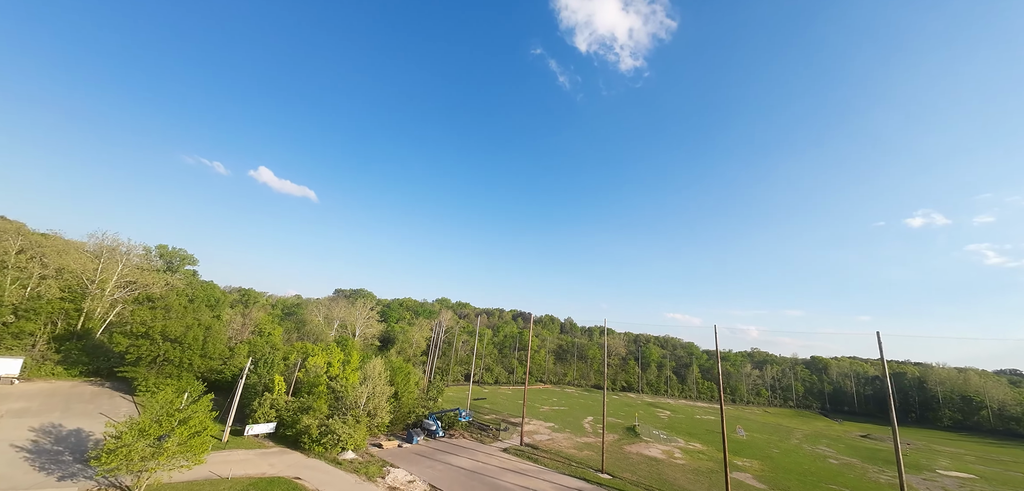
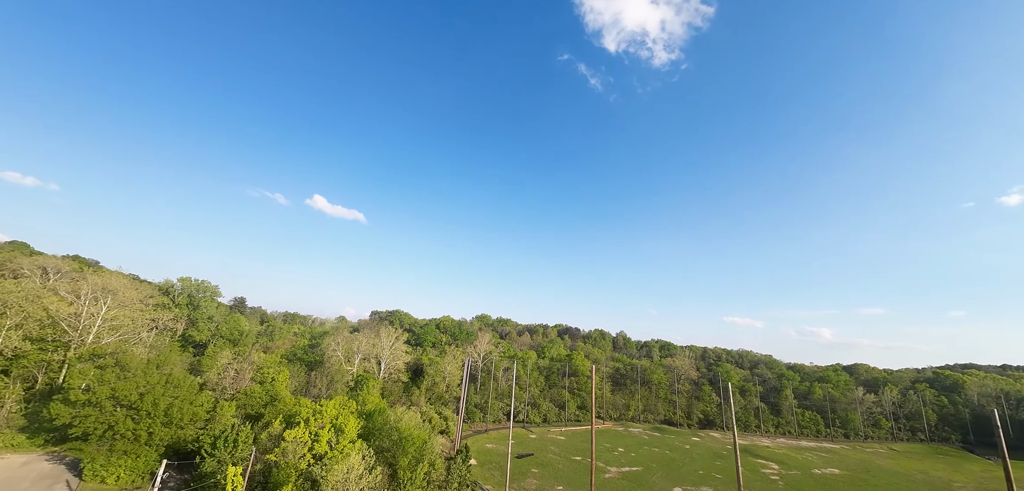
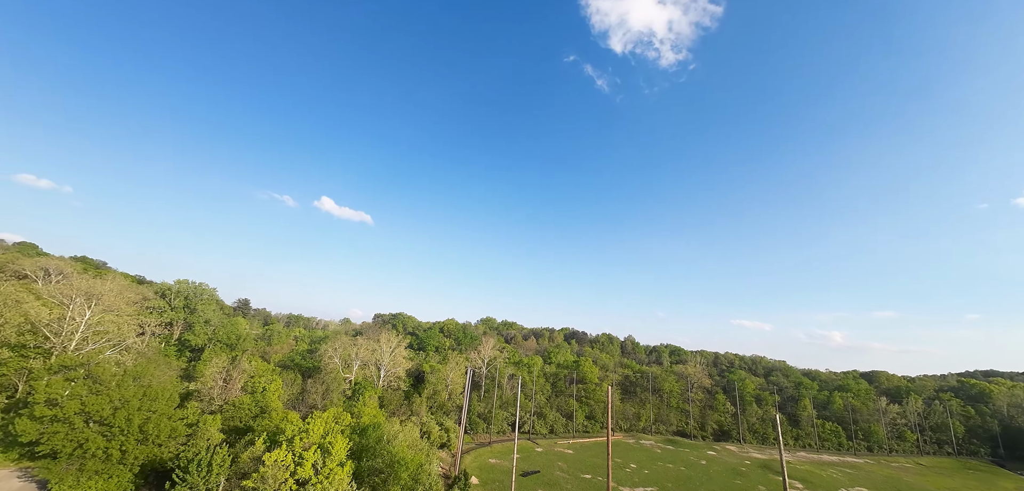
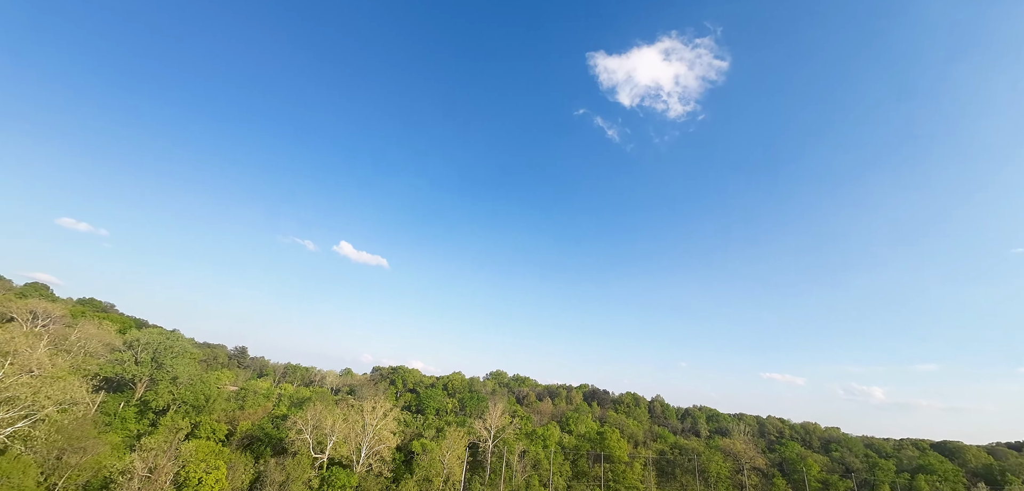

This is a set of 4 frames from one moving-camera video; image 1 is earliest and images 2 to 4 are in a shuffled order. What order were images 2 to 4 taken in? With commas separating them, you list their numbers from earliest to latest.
2, 3, 4
